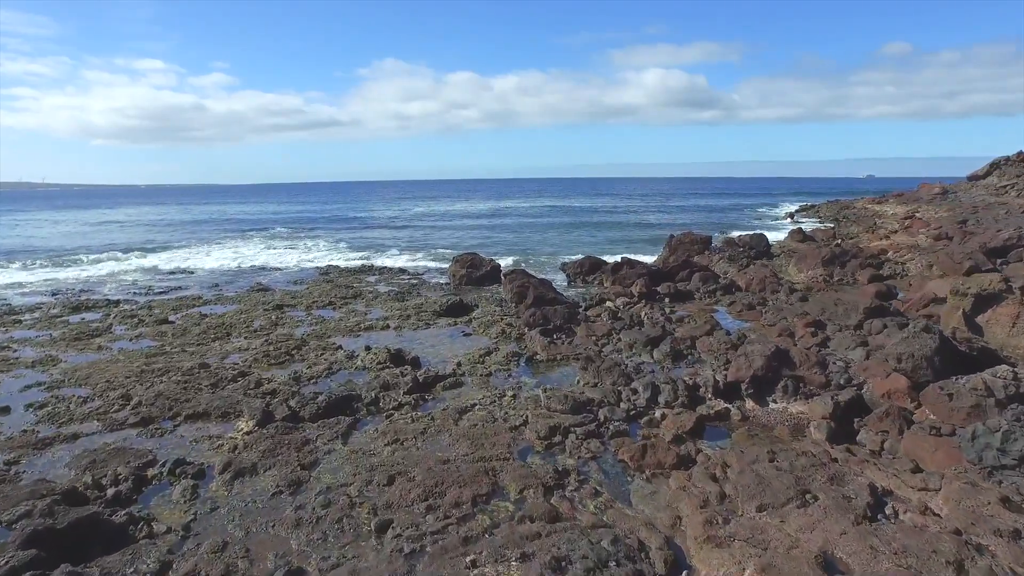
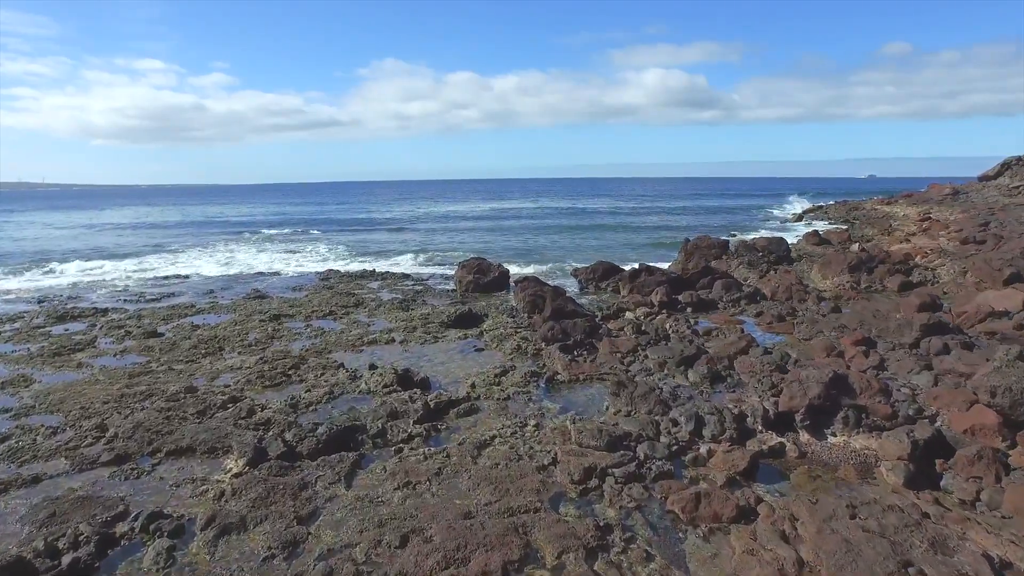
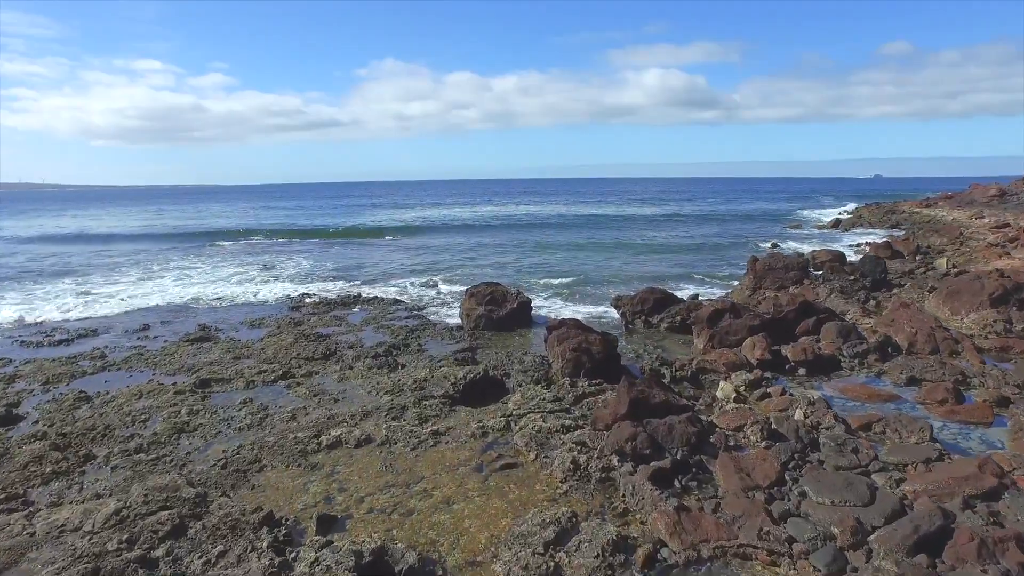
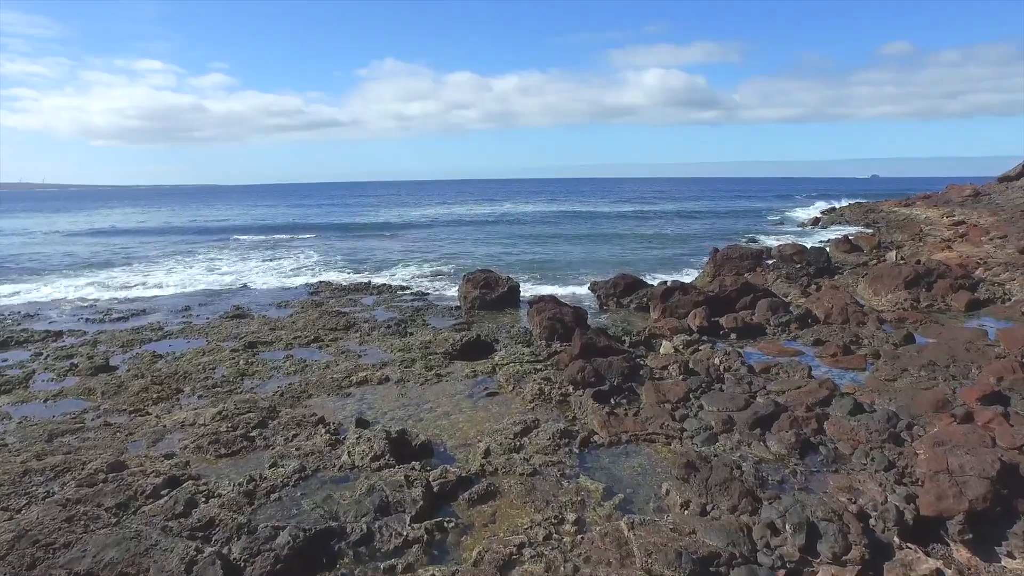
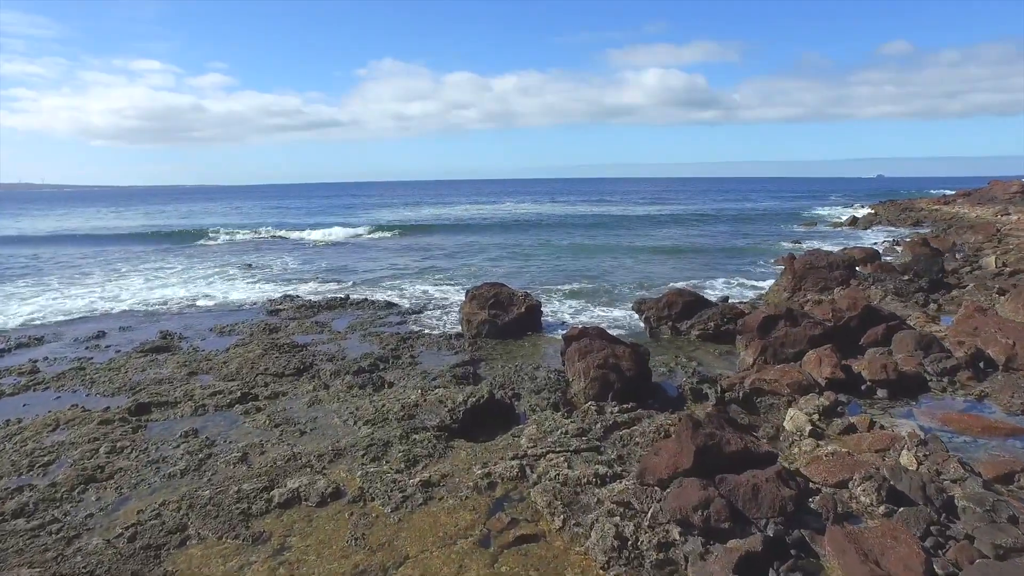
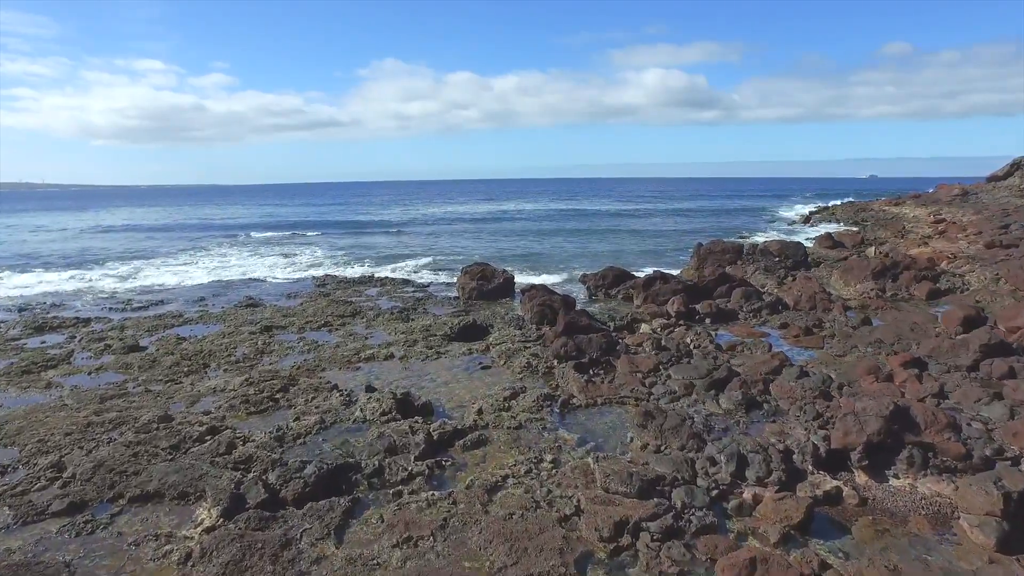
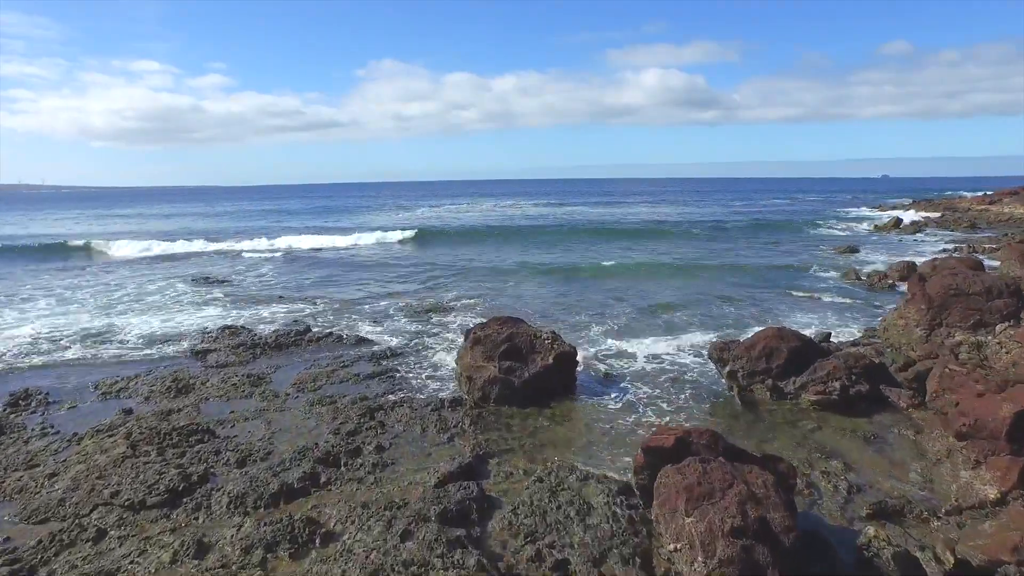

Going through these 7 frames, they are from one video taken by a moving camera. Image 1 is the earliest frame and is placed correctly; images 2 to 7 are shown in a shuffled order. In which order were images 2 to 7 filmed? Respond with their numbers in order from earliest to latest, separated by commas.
2, 6, 4, 3, 5, 7
